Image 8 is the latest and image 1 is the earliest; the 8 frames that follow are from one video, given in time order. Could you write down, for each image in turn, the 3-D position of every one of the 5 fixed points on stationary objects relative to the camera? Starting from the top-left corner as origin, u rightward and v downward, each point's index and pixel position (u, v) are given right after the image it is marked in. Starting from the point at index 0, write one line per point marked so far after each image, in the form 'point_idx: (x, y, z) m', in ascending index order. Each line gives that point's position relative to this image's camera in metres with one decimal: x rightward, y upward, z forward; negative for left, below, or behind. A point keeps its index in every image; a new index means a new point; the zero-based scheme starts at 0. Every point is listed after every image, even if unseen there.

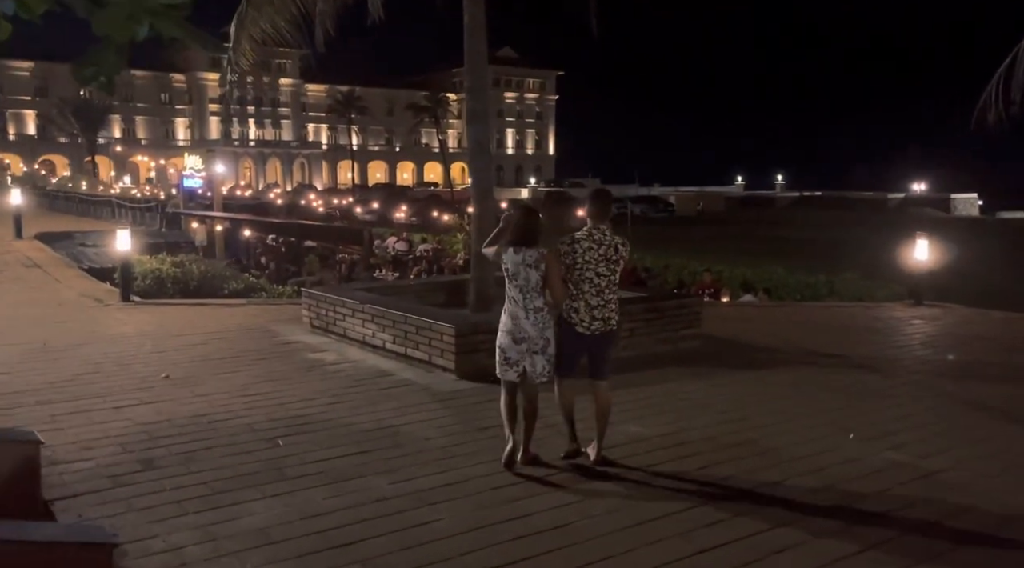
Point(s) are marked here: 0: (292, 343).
0: (-2.5, -0.7, +9.4) m
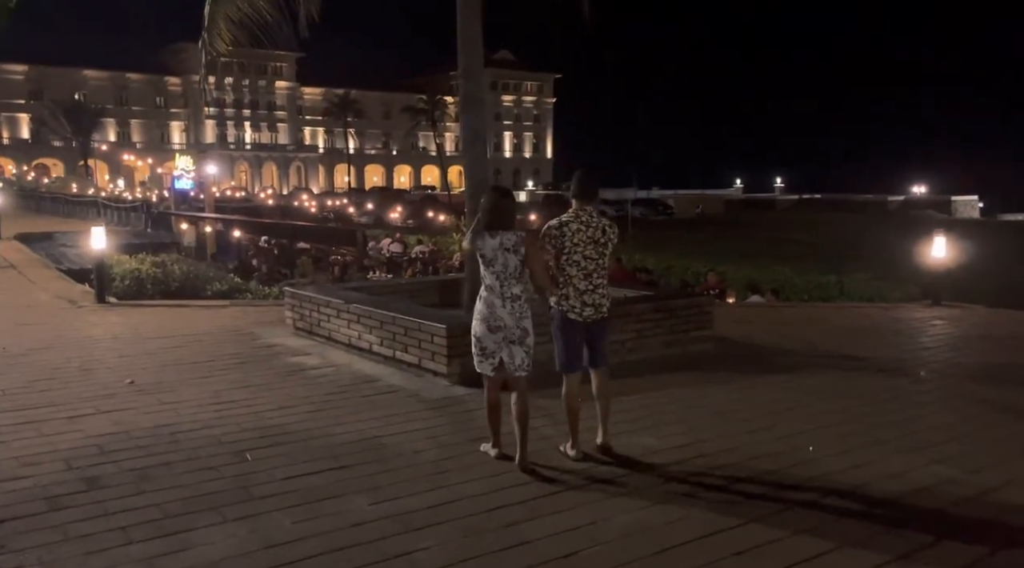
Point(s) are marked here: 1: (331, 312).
0: (-2.6, -0.7, +8.8) m
1: (-1.9, -0.3, +8.8) m
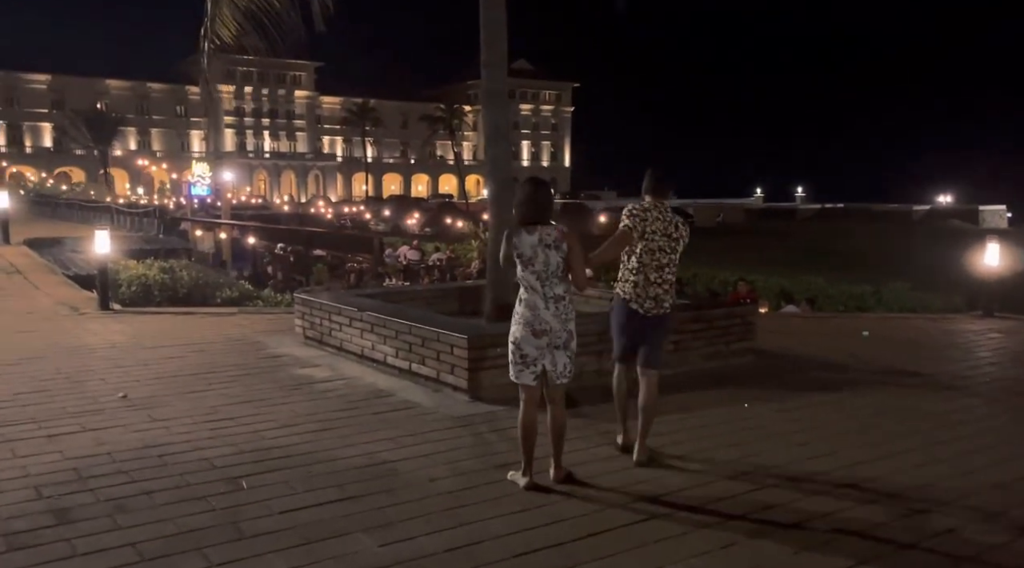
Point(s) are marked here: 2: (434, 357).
0: (-2.3, -0.7, +8.2) m
1: (-1.7, -0.4, +8.2) m
2: (-0.6, -0.6, +6.8) m
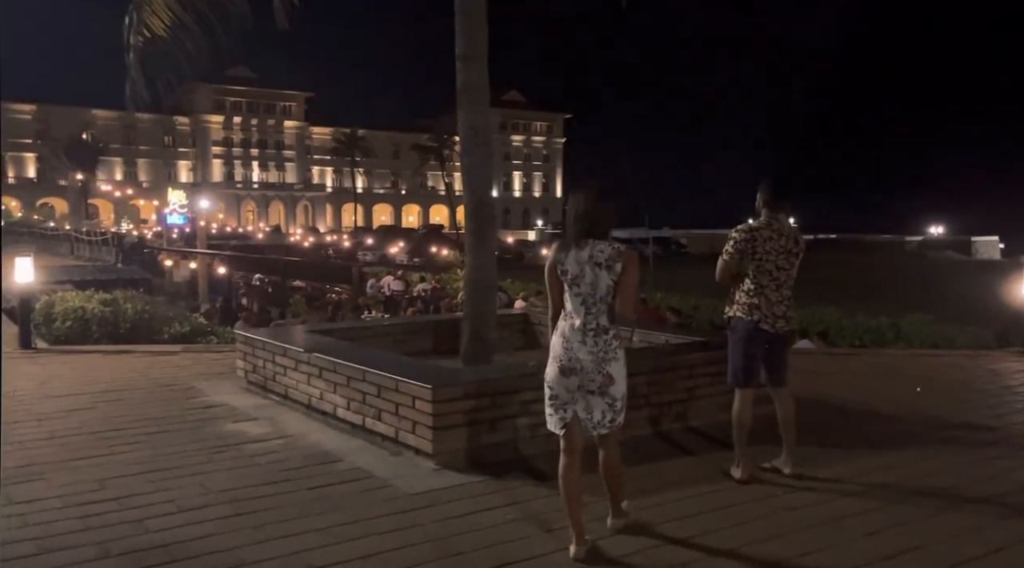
0: (-2.5, -1.0, +6.8) m
1: (-1.8, -0.6, +6.8) m
2: (-0.8, -0.8, +5.4) m
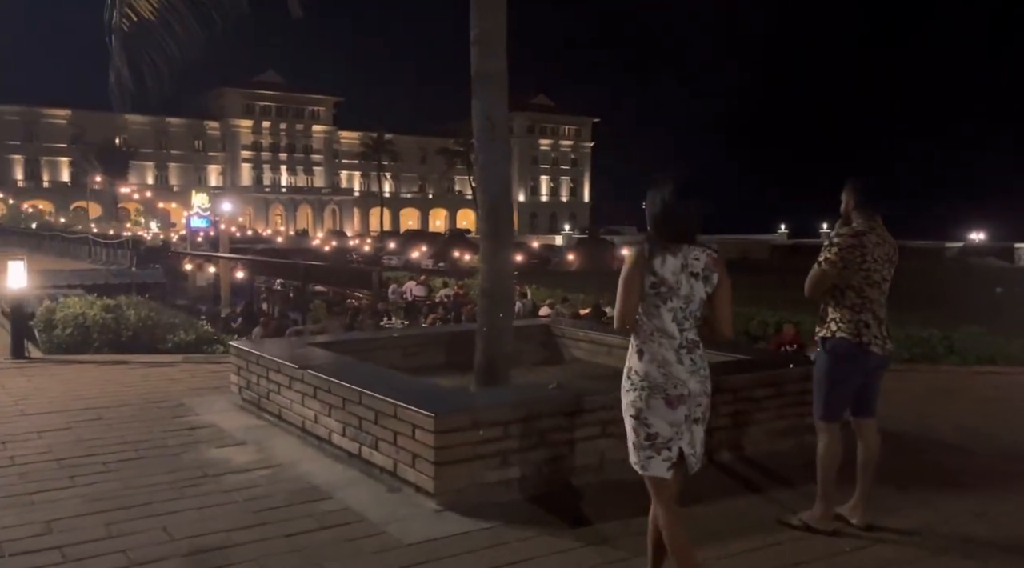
0: (-2.3, -1.1, +6.1) m
1: (-1.7, -0.7, +6.1) m
2: (-0.7, -0.9, +4.7) m
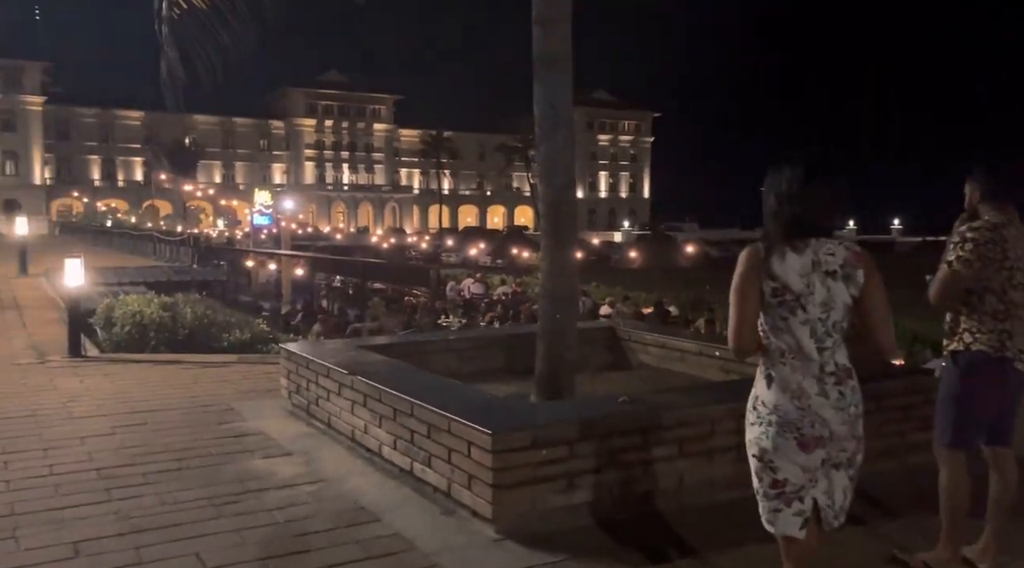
0: (-1.9, -1.1, +5.8) m
1: (-1.3, -0.7, +5.8) m
2: (-0.4, -0.9, +4.3) m
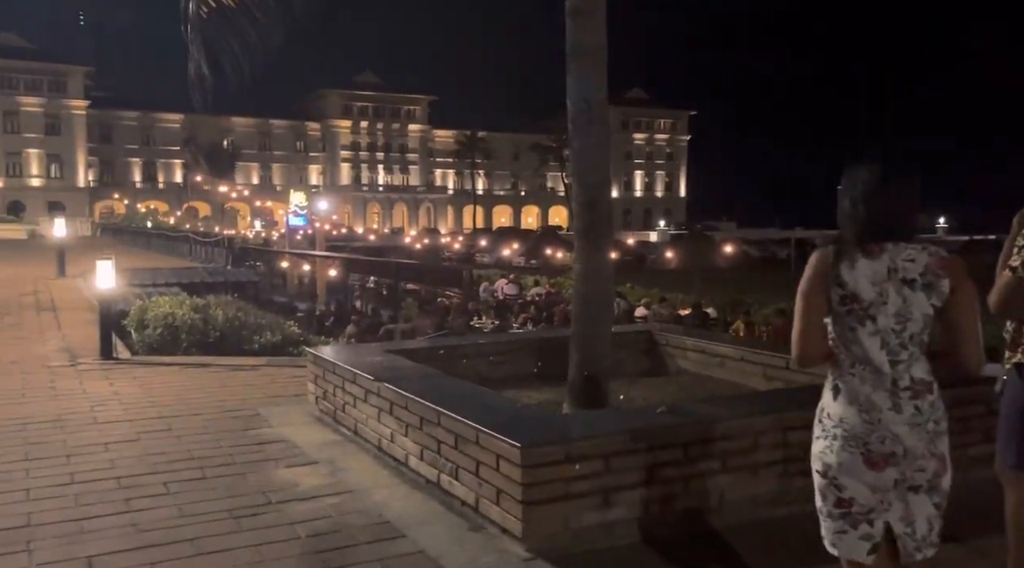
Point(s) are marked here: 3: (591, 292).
0: (-1.7, -1.1, +5.7) m
1: (-1.0, -0.7, +5.6) m
2: (-0.2, -0.9, +4.1) m
3: (+0.5, -0.1, +5.3) m
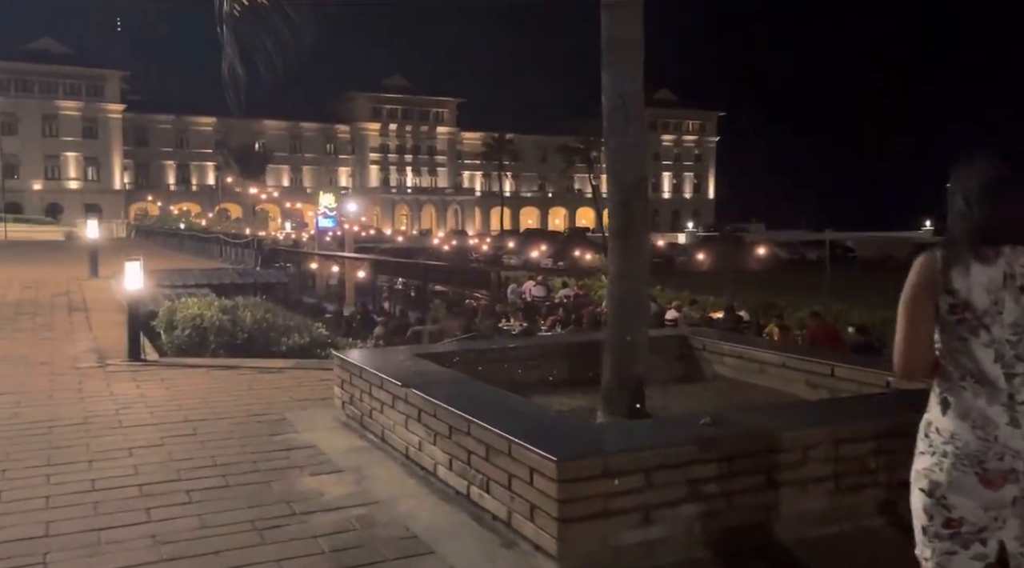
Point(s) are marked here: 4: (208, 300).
0: (-1.5, -1.1, +5.5) m
1: (-0.8, -0.7, +5.4) m
2: (0.0, -0.9, +3.9) m
3: (+0.7, -0.1, +5.1) m
4: (-4.2, -0.2, +11.5) m
